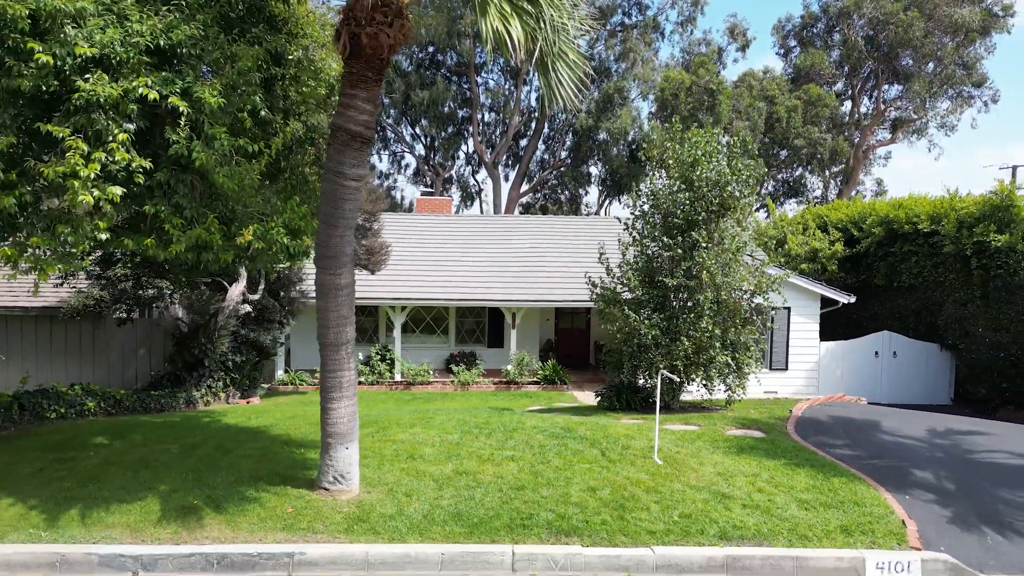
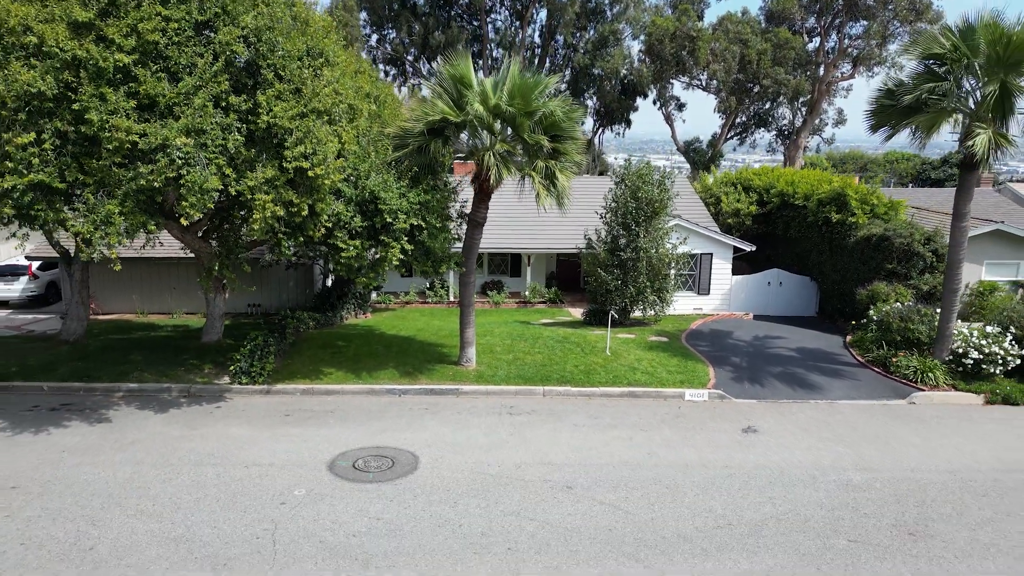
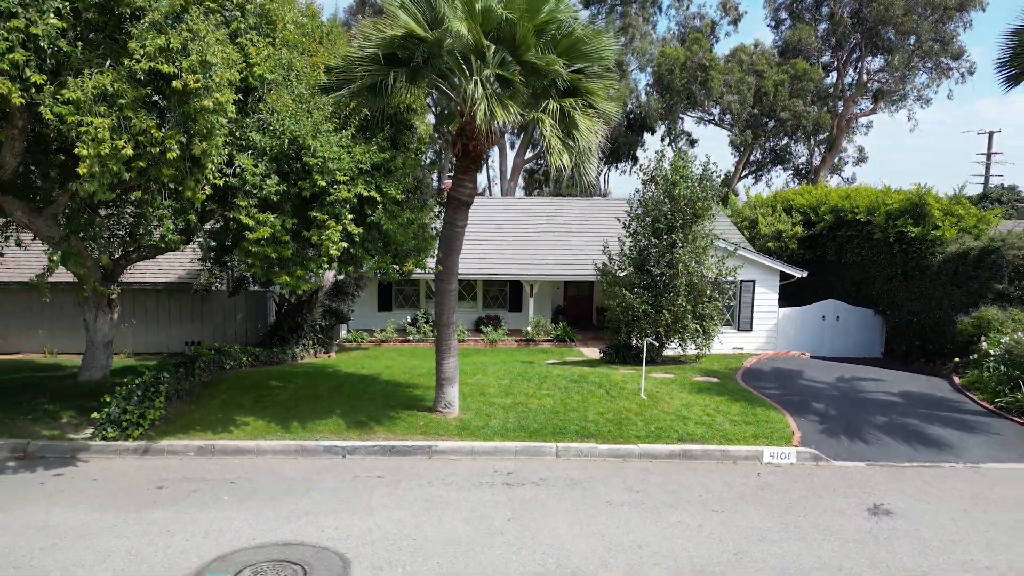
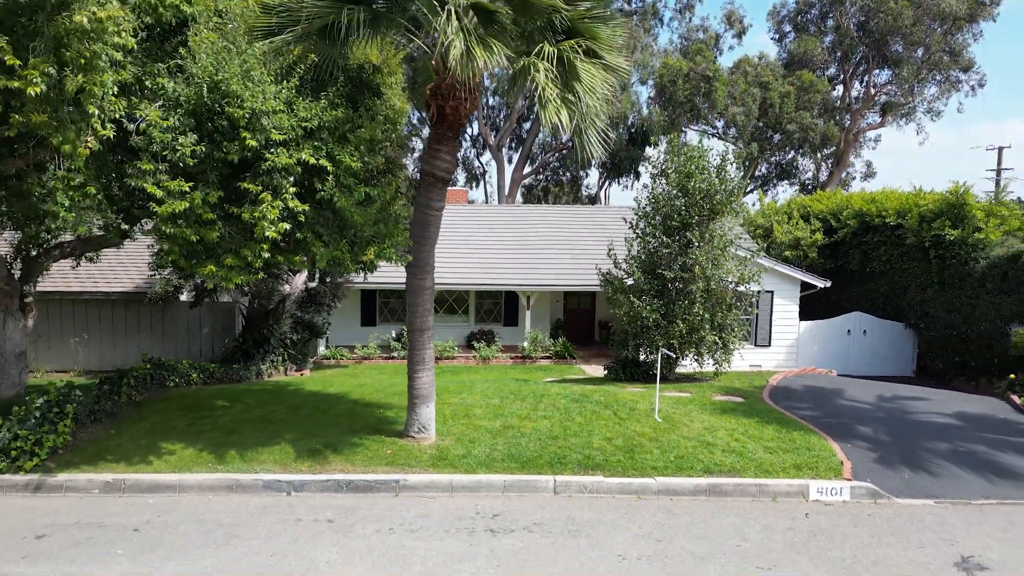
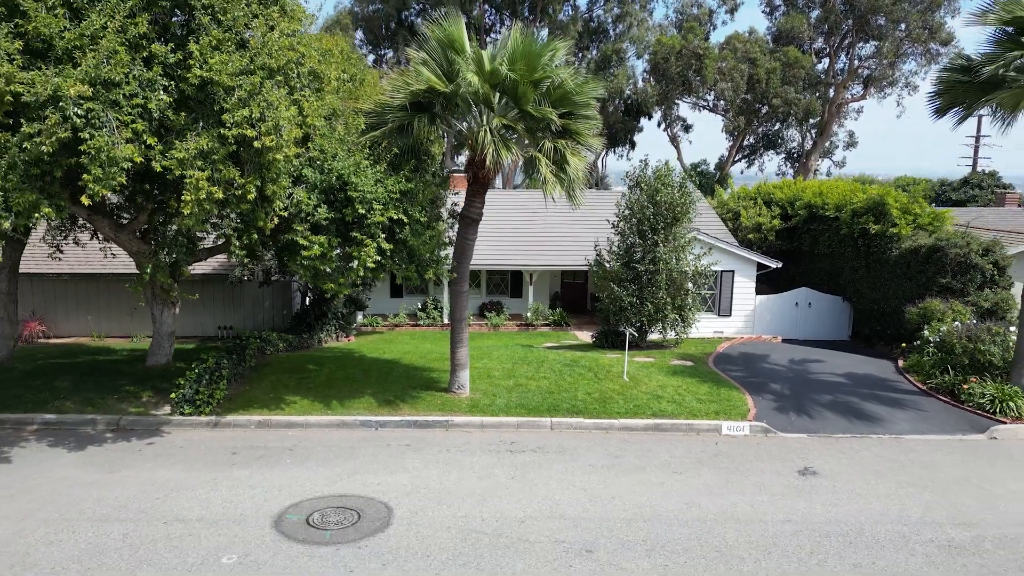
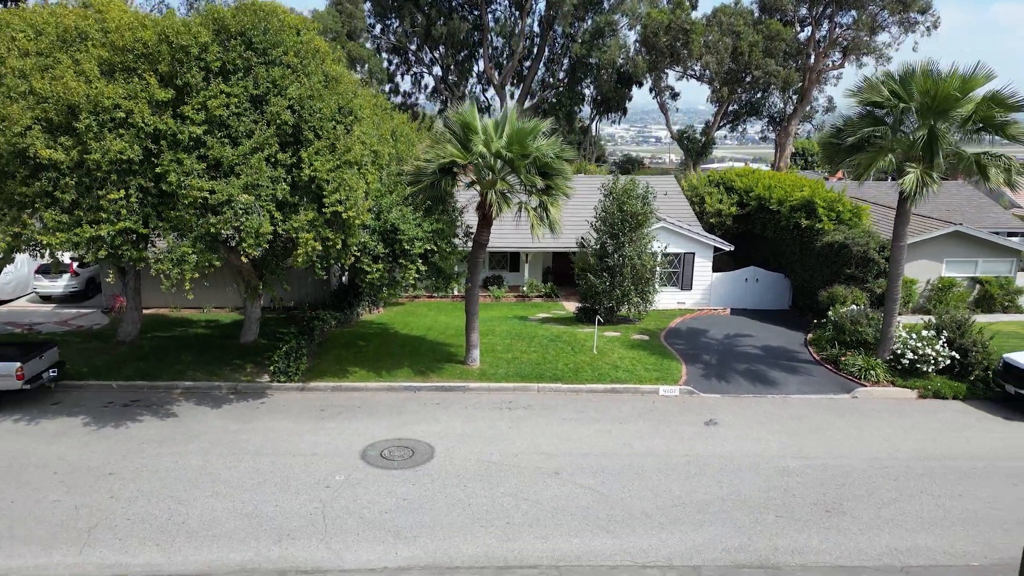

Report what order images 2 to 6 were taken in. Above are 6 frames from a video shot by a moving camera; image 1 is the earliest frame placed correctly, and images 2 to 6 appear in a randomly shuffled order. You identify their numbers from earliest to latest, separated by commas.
4, 3, 5, 2, 6
